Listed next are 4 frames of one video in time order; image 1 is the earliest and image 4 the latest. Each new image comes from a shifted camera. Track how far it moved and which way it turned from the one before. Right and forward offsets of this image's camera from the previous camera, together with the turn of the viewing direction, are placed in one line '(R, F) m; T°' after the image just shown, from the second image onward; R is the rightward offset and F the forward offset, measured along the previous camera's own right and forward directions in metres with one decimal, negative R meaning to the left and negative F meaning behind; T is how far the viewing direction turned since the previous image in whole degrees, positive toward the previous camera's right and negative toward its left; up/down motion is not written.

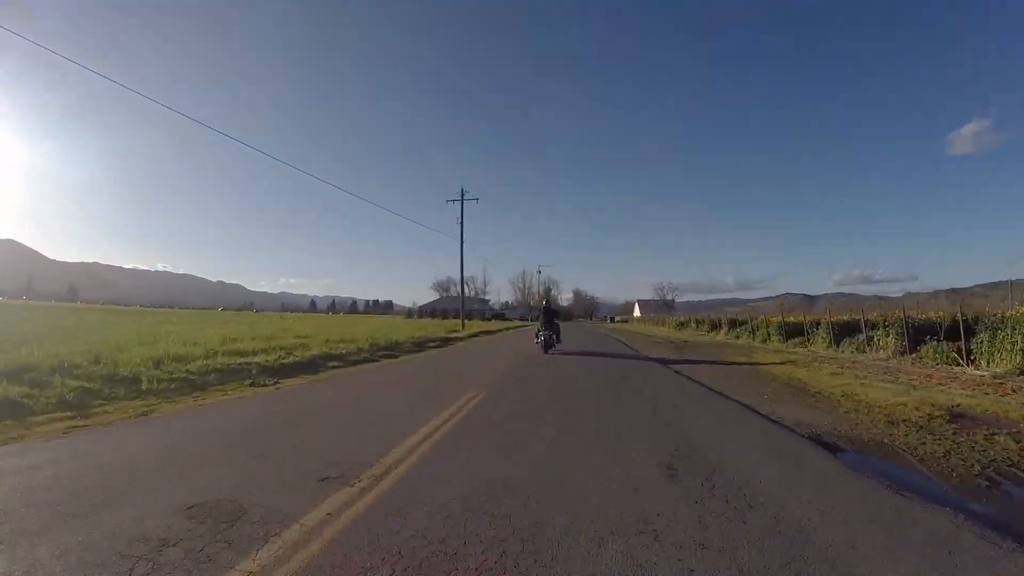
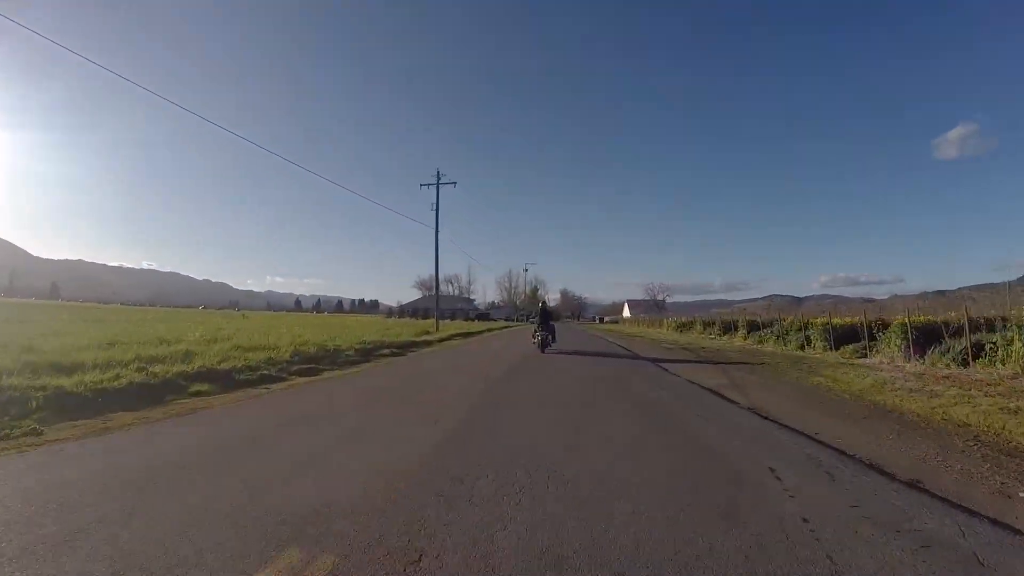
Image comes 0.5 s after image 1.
(-0.4, +0.1) m; +1°
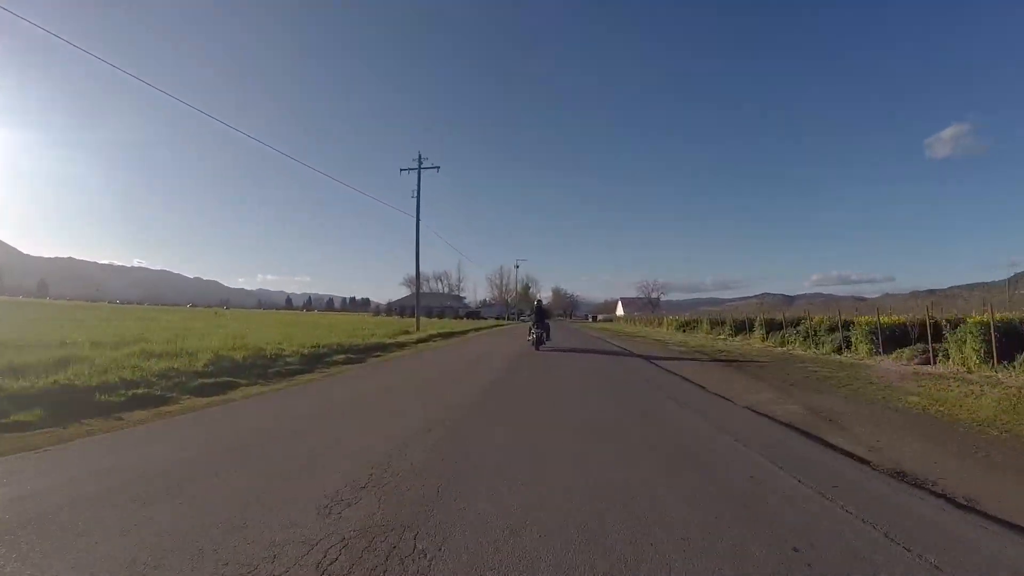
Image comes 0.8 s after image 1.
(0.0, +1.1) m; +1°
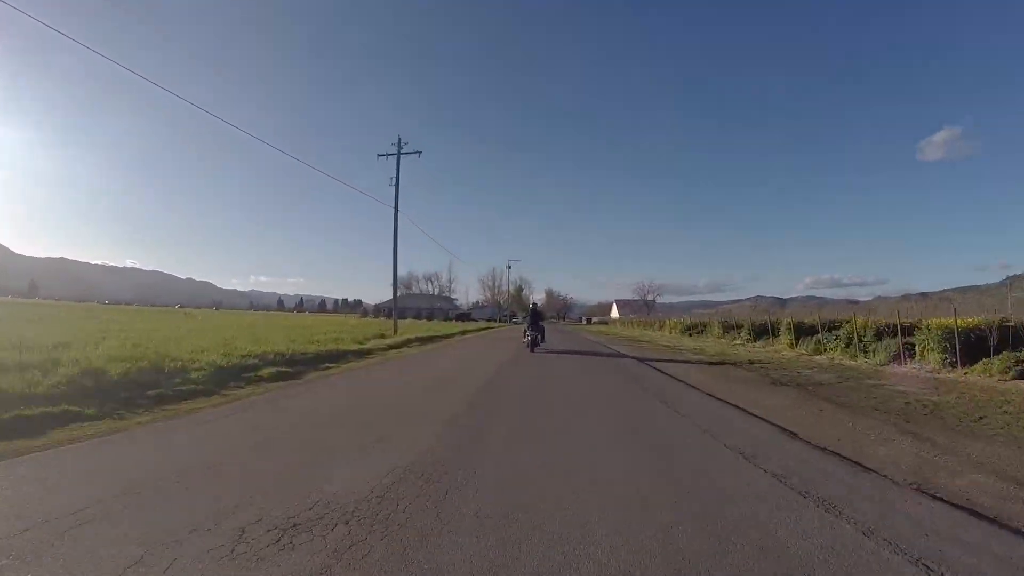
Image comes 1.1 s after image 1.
(0.0, +1.1) m; +1°
